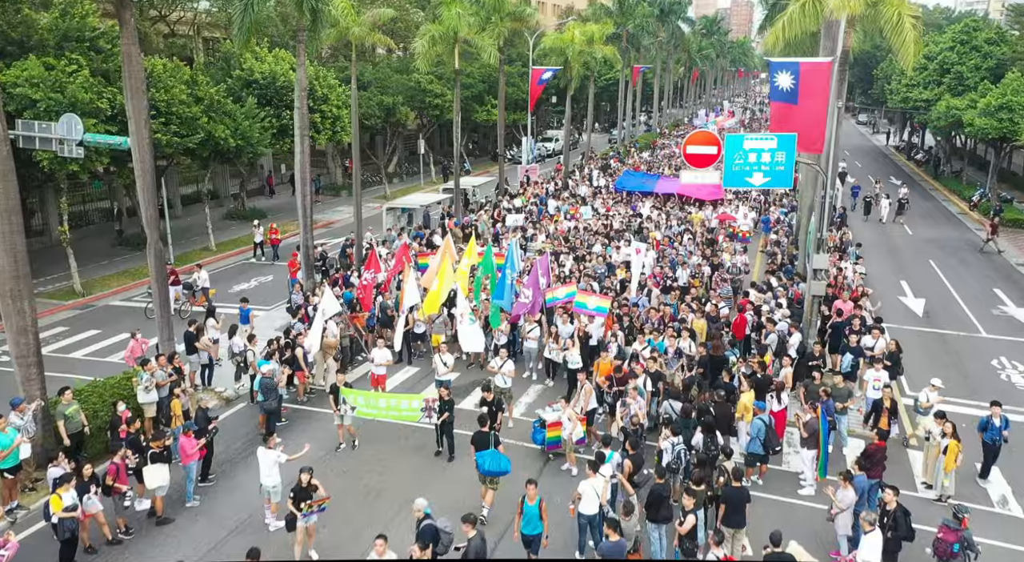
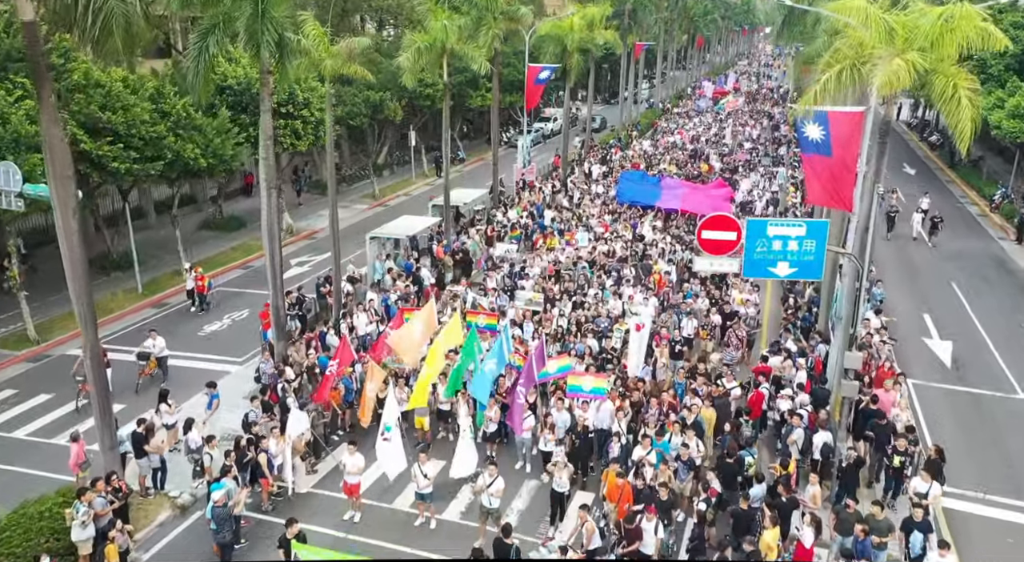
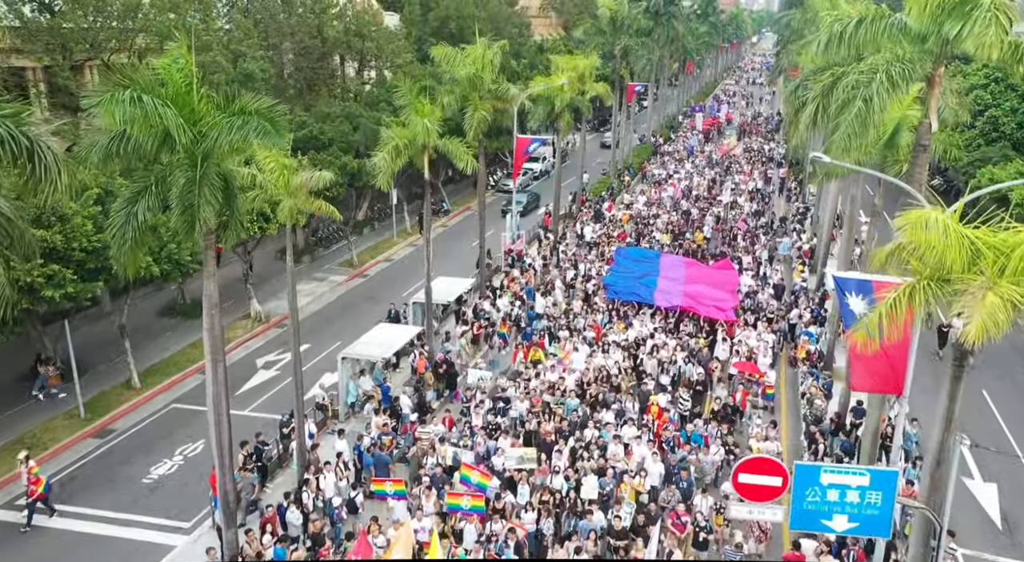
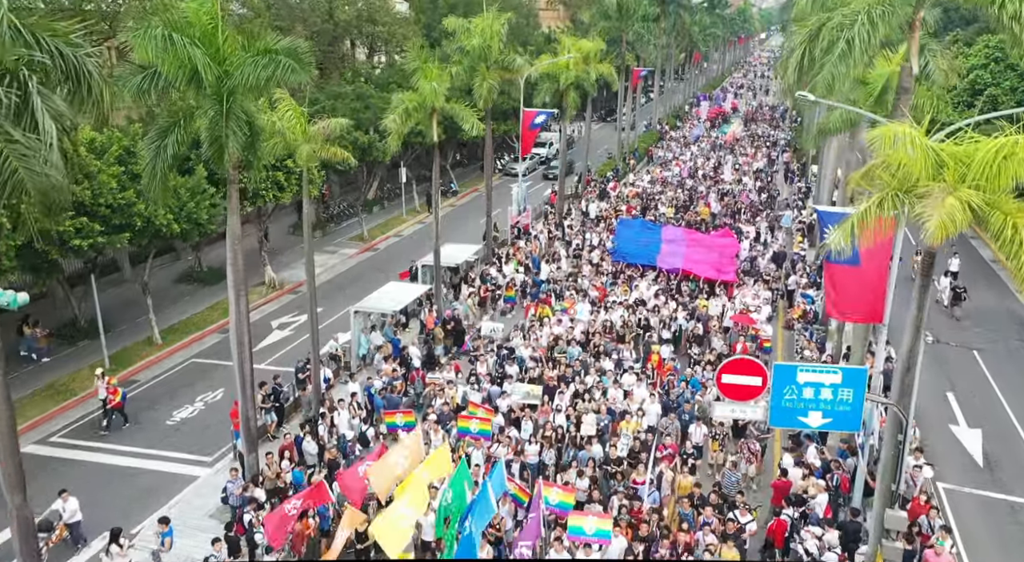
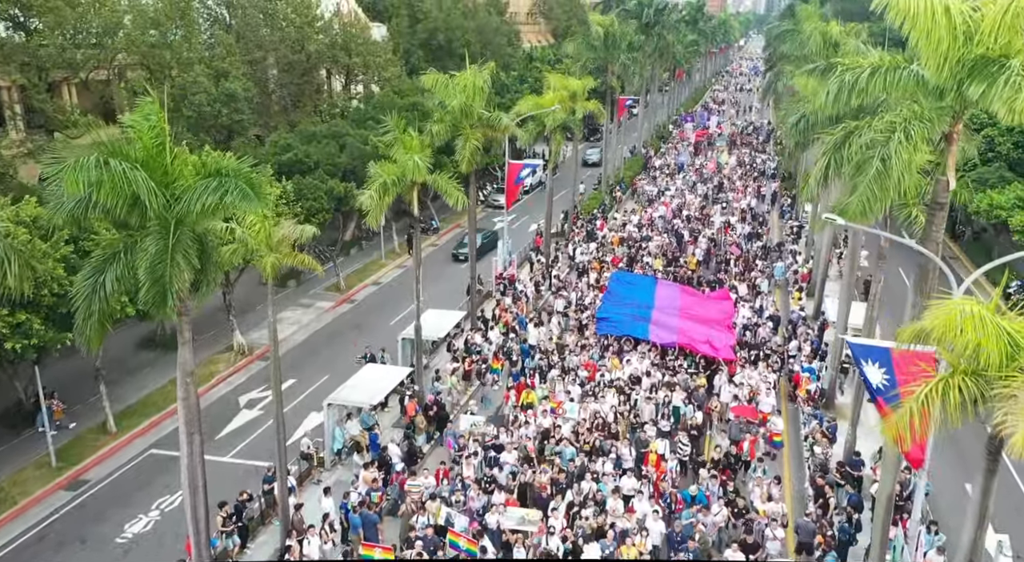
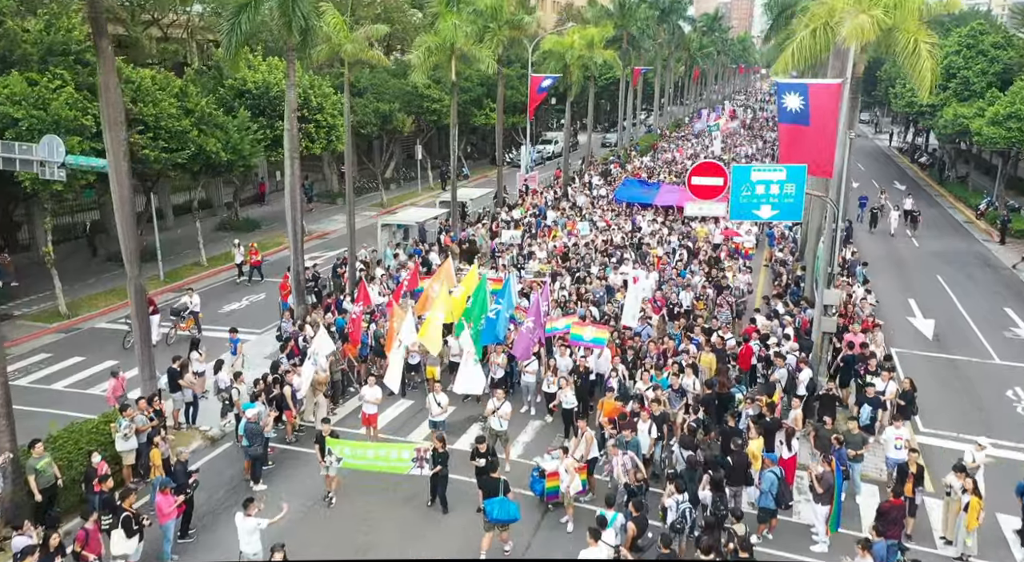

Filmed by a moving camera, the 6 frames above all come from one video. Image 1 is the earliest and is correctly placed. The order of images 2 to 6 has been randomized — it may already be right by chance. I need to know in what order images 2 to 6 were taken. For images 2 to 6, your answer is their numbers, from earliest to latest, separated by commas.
6, 2, 4, 3, 5
